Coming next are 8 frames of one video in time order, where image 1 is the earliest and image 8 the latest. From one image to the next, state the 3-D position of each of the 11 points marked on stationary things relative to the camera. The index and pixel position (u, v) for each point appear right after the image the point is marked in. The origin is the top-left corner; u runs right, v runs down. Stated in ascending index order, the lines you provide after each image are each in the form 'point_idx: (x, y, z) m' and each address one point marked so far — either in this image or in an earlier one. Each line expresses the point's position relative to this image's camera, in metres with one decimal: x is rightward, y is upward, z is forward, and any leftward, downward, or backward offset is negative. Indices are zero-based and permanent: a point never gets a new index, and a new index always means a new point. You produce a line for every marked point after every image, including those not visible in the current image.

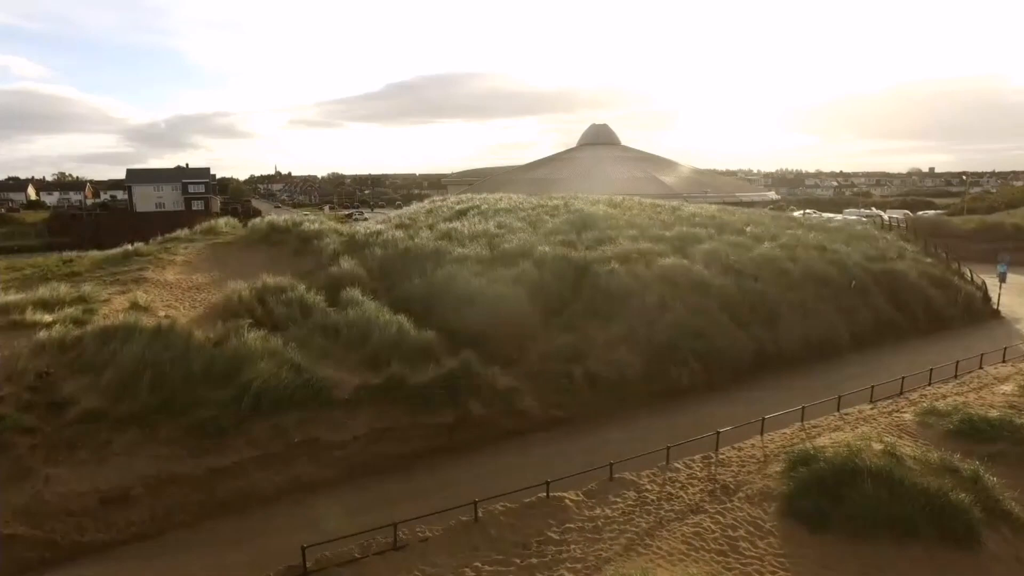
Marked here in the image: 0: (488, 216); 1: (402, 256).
0: (-0.6, +1.6, +15.0) m
1: (-2.0, +0.6, +11.9) m
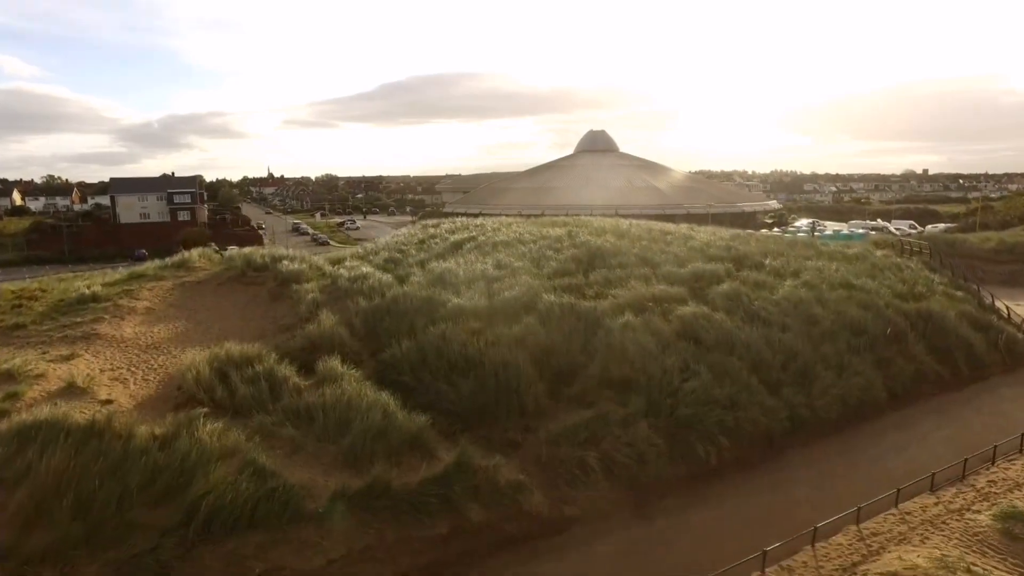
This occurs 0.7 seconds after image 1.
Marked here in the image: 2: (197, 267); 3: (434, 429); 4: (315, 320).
0: (-0.6, +0.8, +13.7) m
1: (-2.0, -0.3, +10.5) m
2: (-7.0, +0.5, +14.7) m
3: (-0.9, -1.7, +8.0) m
4: (-3.0, -0.5, +10.2) m
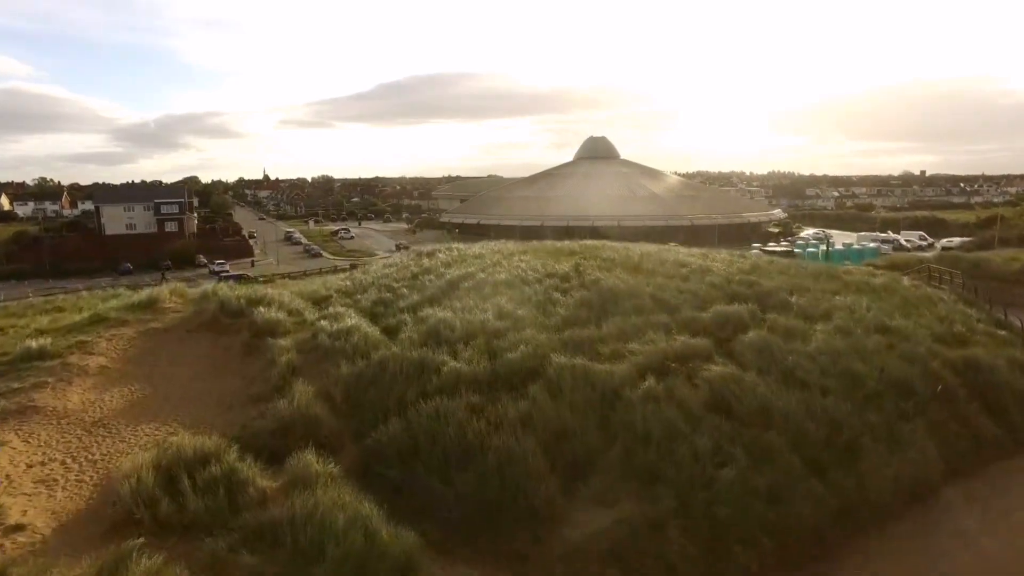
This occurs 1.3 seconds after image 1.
0: (-0.5, -0.1, +12.3) m
1: (-1.9, -1.2, +9.2) m
2: (-7.0, -0.4, +13.3) m
3: (-0.9, -2.6, +6.6) m
4: (-3.0, -1.4, +8.8) m
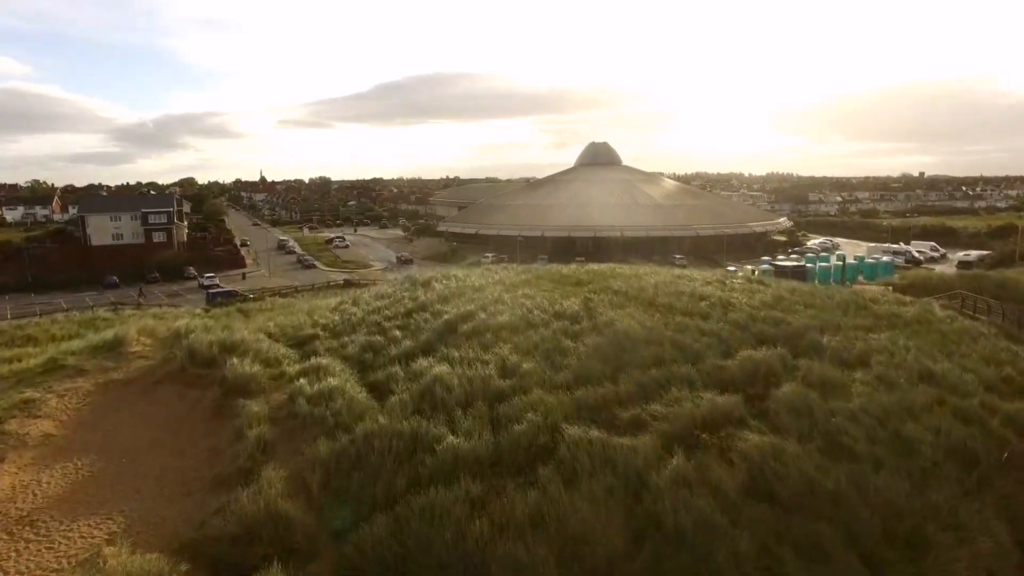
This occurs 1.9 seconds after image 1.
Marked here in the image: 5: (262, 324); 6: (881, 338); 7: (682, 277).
0: (-0.5, -0.9, +11.0) m
1: (-1.8, -2.0, +7.8) m
2: (-6.9, -1.1, +12.0) m
3: (-0.8, -3.4, +5.3) m
4: (-2.9, -2.2, +7.5) m
5: (-6.2, -0.9, +16.4) m
6: (+7.5, -1.0, +13.5) m
7: (+4.5, +0.2, +17.3) m
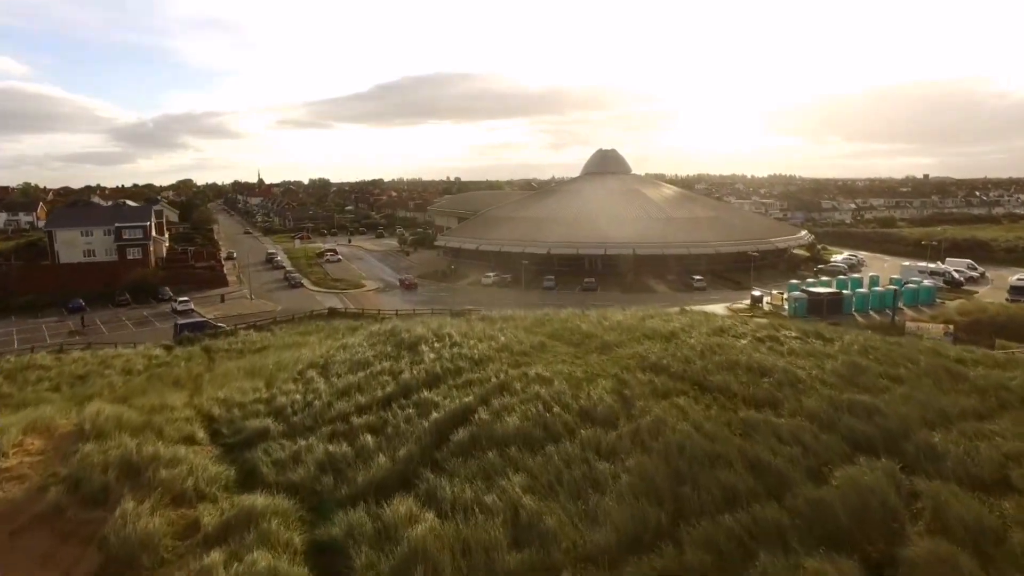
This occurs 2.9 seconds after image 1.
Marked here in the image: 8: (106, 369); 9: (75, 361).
0: (-0.3, -2.1, +7.9) m
1: (-1.6, -3.2, +4.7) m
2: (-6.8, -2.4, +8.9) m
3: (-0.6, -4.6, +2.2) m
4: (-2.7, -3.4, +4.4) m
5: (-6.1, -2.1, +13.3) m
6: (+7.7, -2.3, +10.4) m
7: (+4.6, -1.0, +14.2) m
8: (-11.5, -2.3, +18.7) m
9: (-12.9, -2.2, +19.6) m
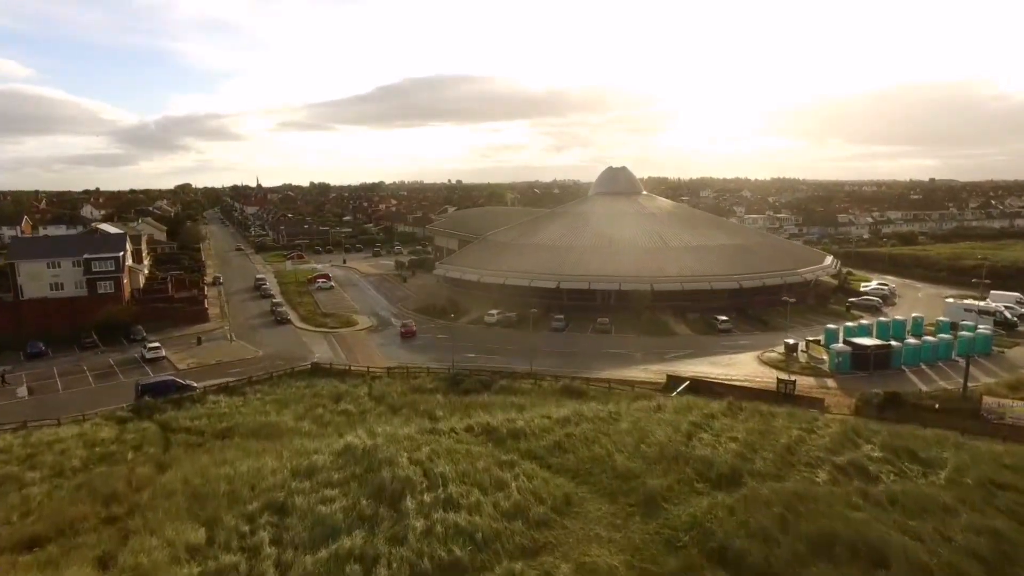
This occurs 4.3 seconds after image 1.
0: (-0.1, -4.1, +4.7) m
1: (-1.4, -5.1, +1.6) m
2: (-6.6, -4.3, +5.7) m
3: (-0.4, -6.5, -1.0) m
4: (-2.5, -5.3, +1.2) m
5: (-5.9, -4.1, +10.1) m
6: (+7.9, -4.2, +7.2) m
7: (+4.9, -2.9, +11.0) m
8: (-11.3, -4.3, +15.6) m
9: (-12.7, -4.1, +16.5) m
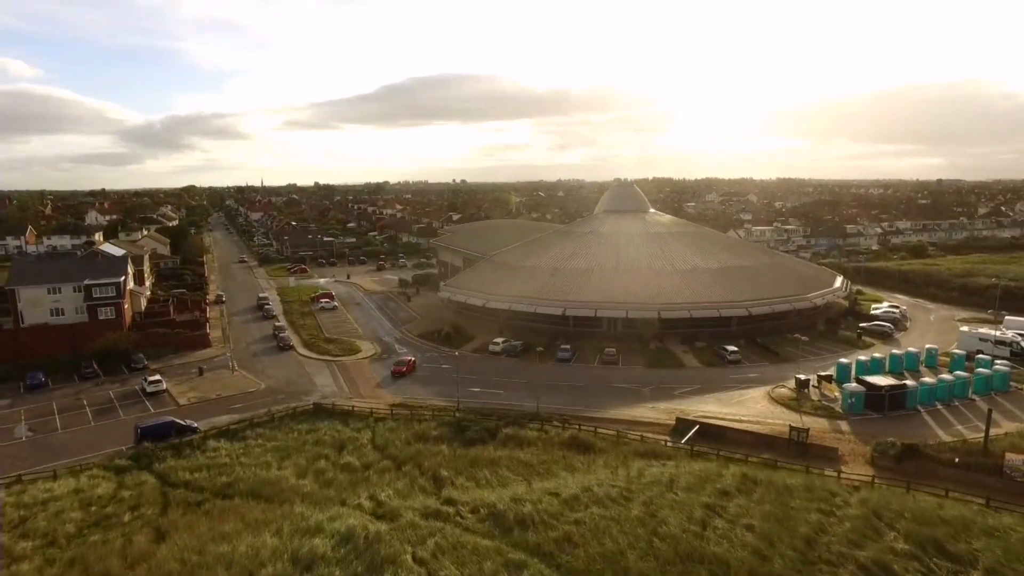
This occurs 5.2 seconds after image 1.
0: (0.0, -5.5, +4.3) m
1: (-1.4, -6.6, +1.1) m
2: (-6.5, -5.8, +5.3) m
3: (-0.4, -8.0, -1.5) m
4: (-2.5, -6.8, +0.7) m
5: (-5.7, -5.5, +9.7) m
6: (+8.0, -5.6, +6.7) m
7: (+5.0, -4.4, +10.5) m
8: (-11.2, -5.7, +15.2) m
9: (-12.6, -5.5, +16.1) m
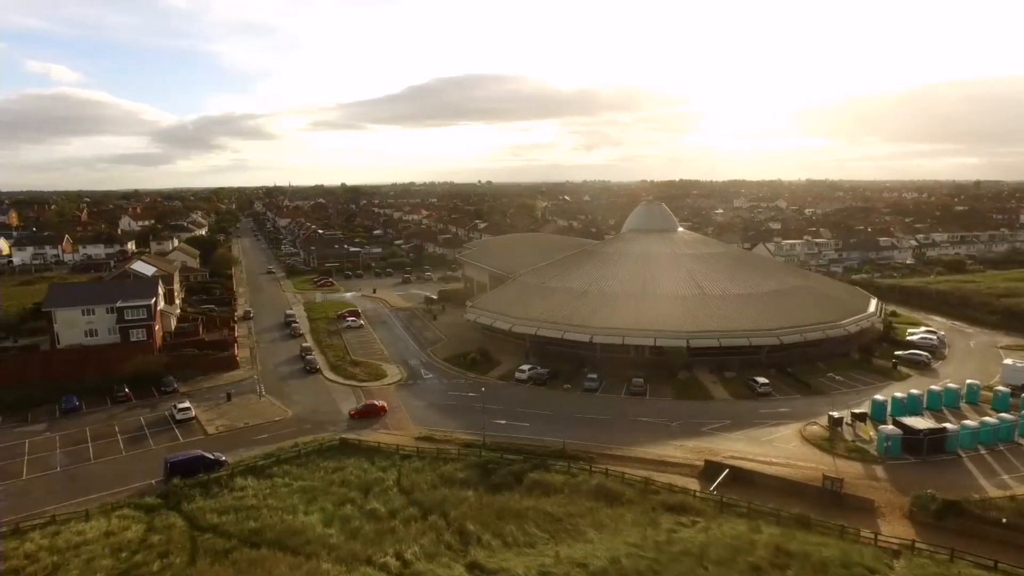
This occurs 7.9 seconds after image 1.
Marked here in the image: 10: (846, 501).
0: (+0.2, -6.8, +4.1) m
1: (-1.3, -7.9, +0.9) m
2: (-6.2, -7.0, +5.3) m
3: (-0.4, -9.3, -1.7) m
4: (-2.4, -8.1, +0.6) m
5: (-5.3, -6.8, +9.7) m
6: (+8.3, -7.0, +6.1) m
7: (+5.4, -5.7, +10.1) m
8: (-10.5, -7.0, +15.4) m
9: (-11.9, -6.8, +16.3) m
10: (+9.9, -6.3, +19.5) m
